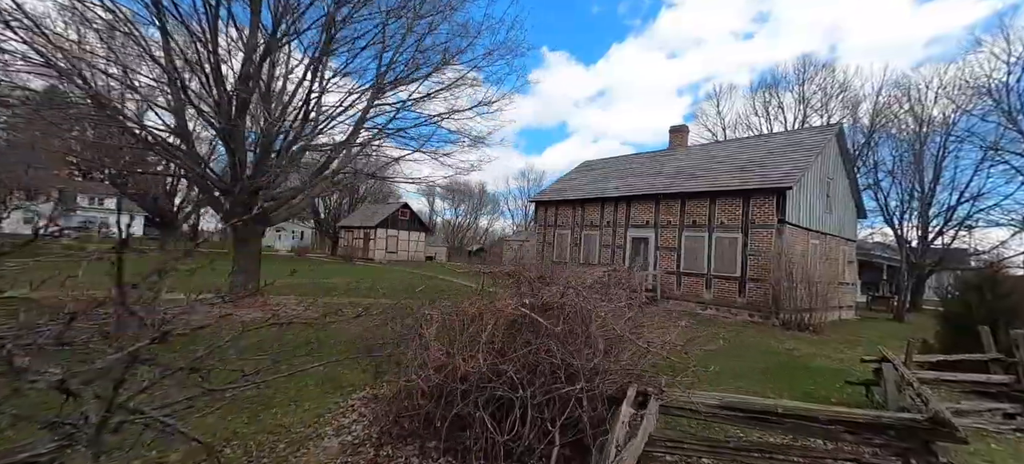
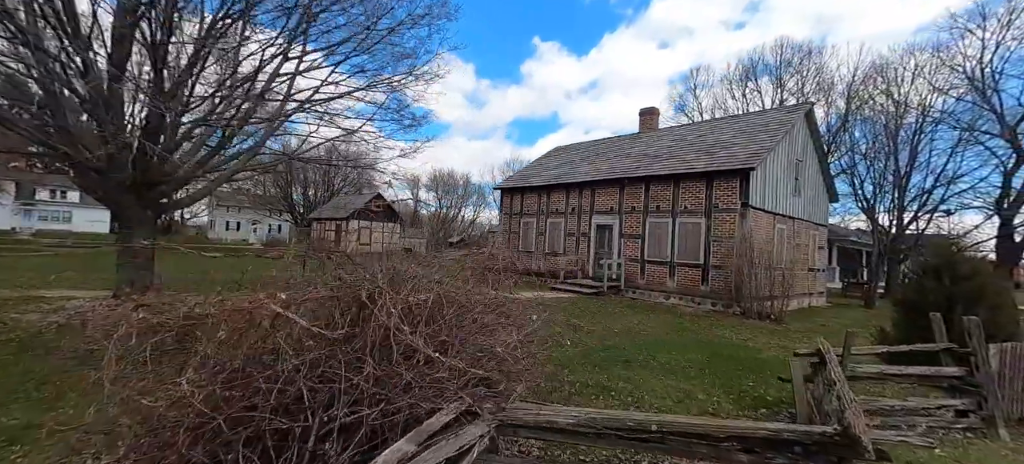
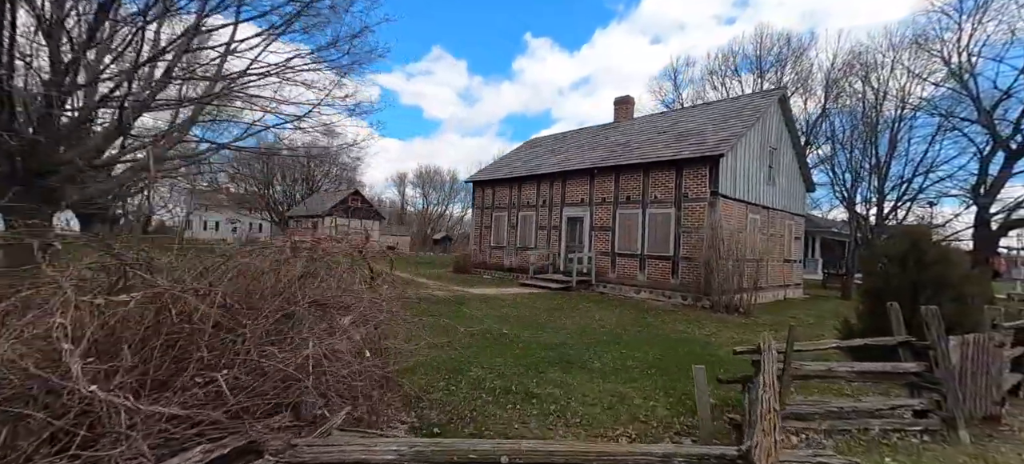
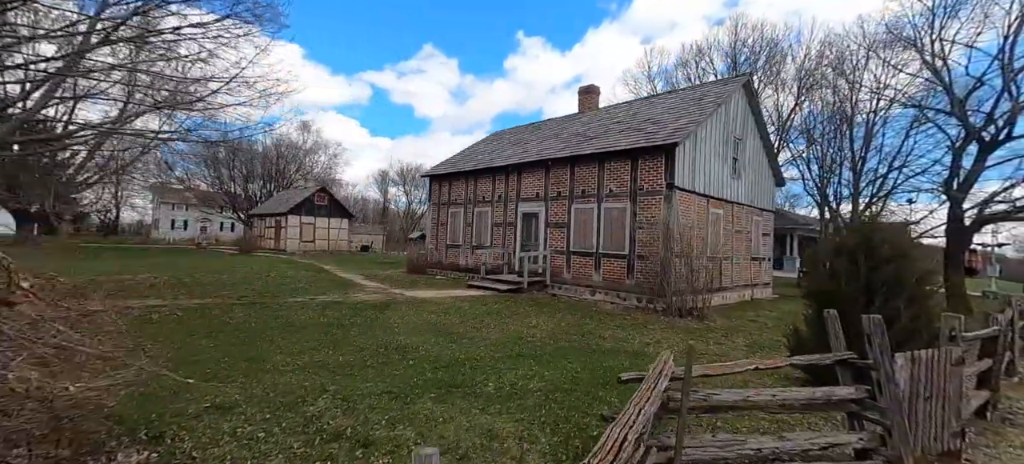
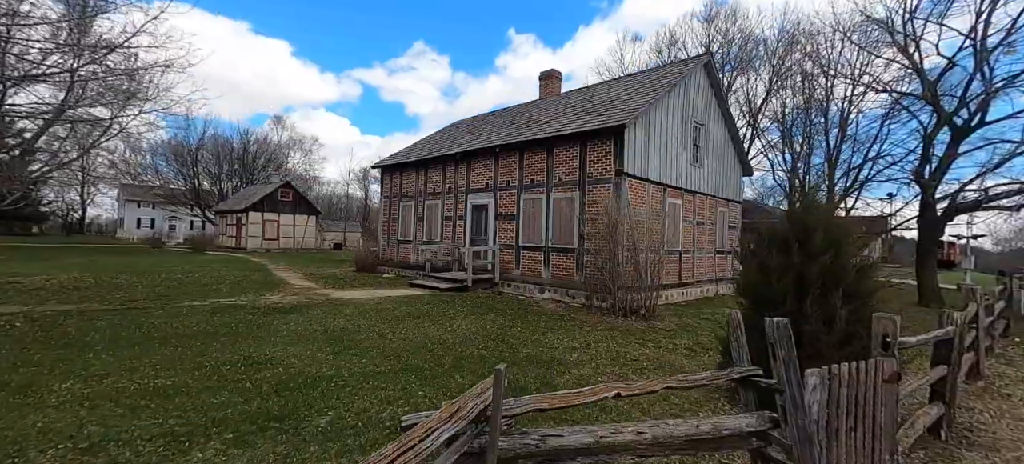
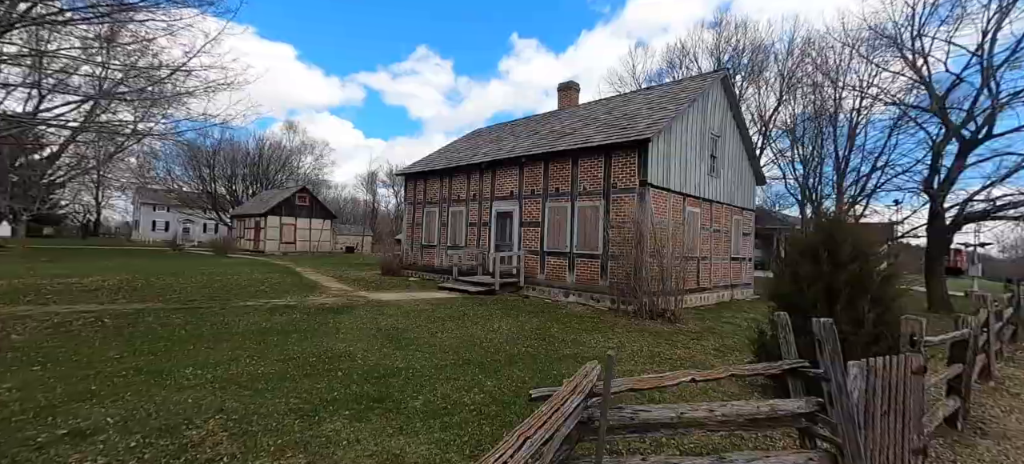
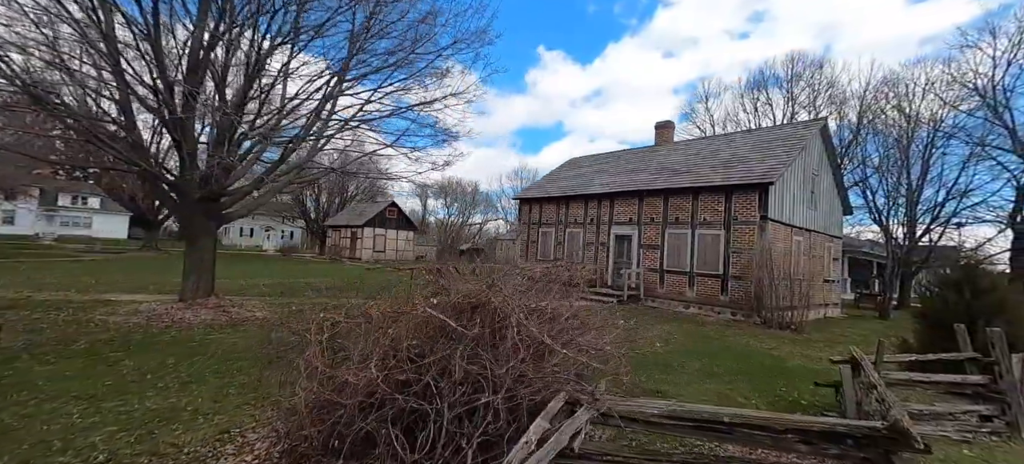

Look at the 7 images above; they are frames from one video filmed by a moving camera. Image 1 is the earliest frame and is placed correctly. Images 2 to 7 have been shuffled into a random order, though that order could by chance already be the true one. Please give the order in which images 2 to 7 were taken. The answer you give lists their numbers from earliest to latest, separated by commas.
7, 2, 3, 4, 6, 5
